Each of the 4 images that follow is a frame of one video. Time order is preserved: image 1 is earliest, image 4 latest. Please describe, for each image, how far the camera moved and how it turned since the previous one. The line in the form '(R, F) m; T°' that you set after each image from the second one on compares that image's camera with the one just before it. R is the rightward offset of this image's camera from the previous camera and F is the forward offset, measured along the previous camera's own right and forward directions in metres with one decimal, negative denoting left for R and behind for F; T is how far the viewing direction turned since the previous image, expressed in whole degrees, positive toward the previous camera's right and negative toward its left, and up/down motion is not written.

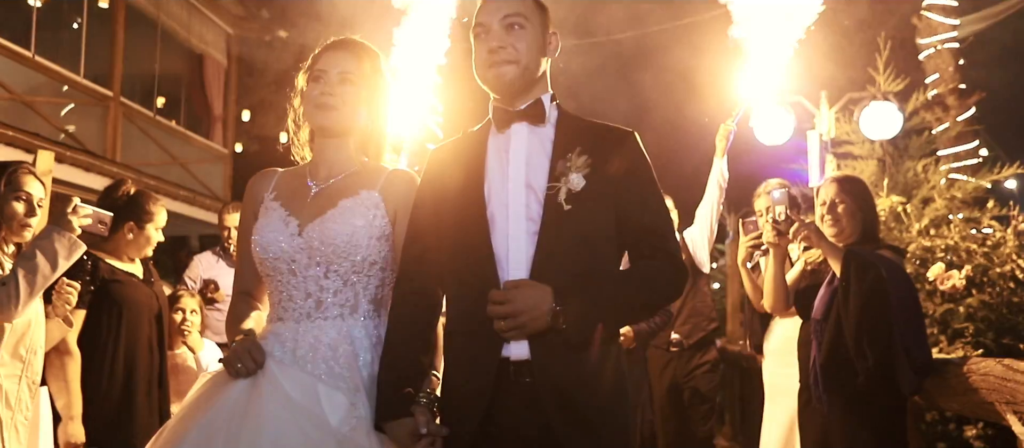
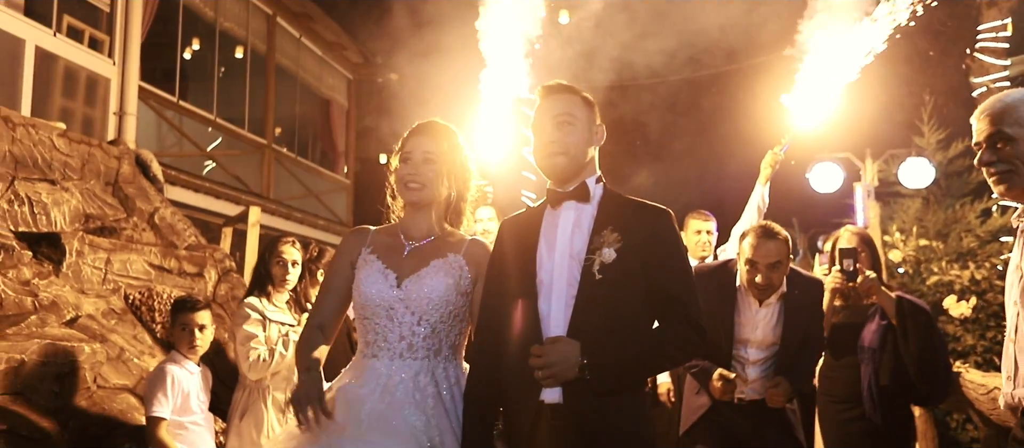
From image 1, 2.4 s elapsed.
(-0.3, -1.7) m; -6°
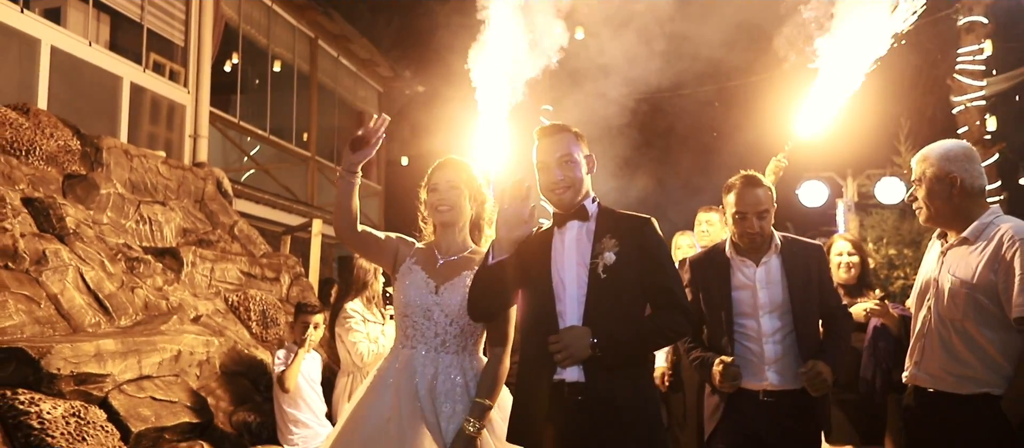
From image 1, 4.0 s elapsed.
(-0.3, -1.3) m; -1°
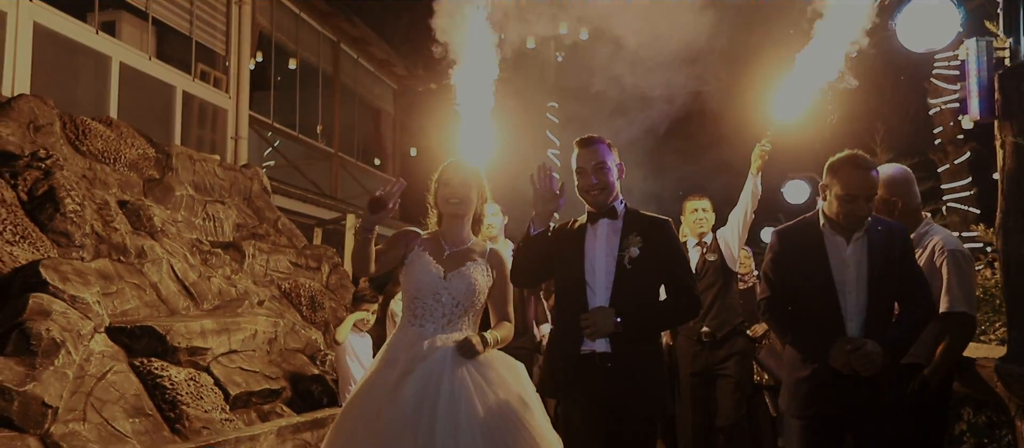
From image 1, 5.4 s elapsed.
(-0.2, -1.1) m; 0°
